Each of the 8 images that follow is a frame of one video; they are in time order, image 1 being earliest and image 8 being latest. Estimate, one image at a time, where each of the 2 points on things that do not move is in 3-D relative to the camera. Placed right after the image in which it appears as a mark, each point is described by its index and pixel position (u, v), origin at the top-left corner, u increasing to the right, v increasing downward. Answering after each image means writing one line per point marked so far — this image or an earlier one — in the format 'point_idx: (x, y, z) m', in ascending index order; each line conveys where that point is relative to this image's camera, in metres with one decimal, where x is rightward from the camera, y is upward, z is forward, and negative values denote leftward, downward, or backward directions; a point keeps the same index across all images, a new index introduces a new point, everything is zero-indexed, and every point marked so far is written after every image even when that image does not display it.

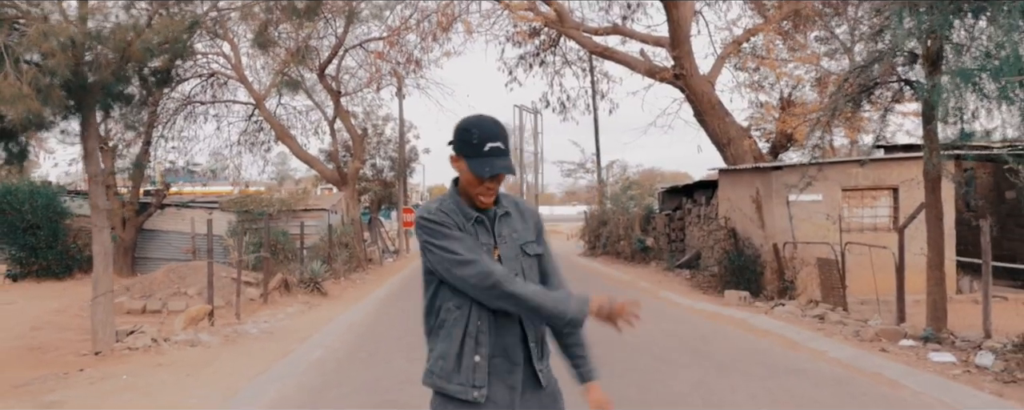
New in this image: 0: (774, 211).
0: (+4.7, -0.1, +16.1) m
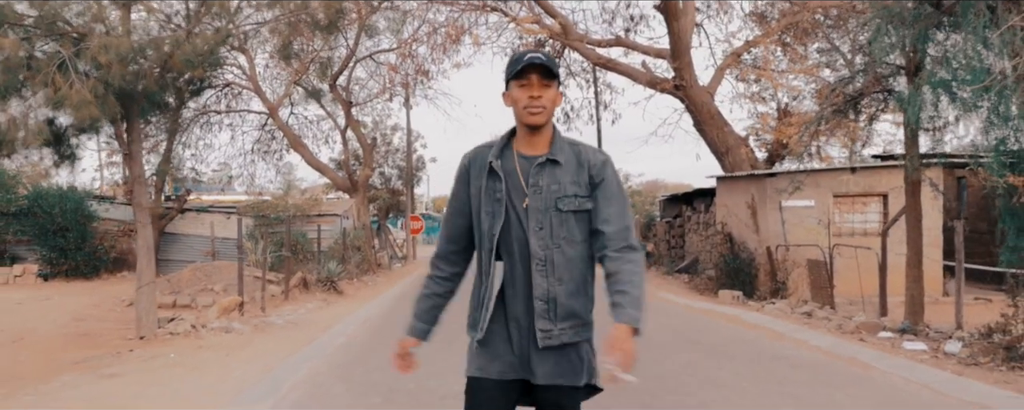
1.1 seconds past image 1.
0: (+4.9, -0.2, +17.0) m
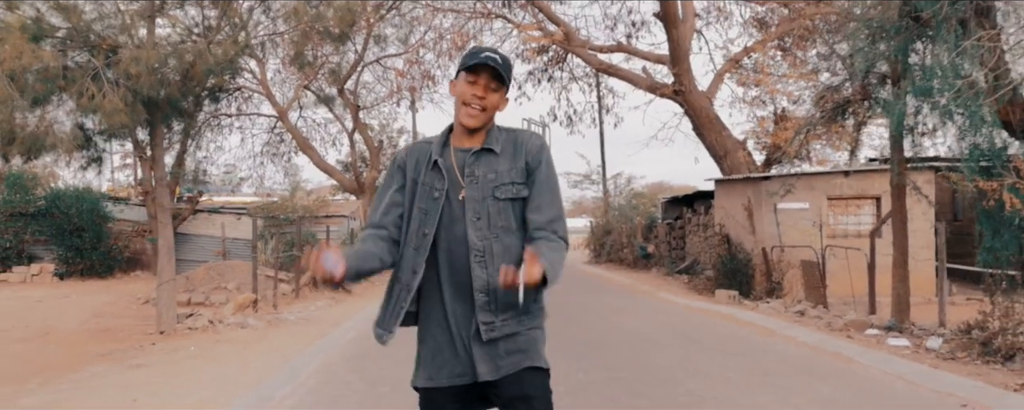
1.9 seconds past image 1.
0: (+4.9, -0.2, +17.5) m
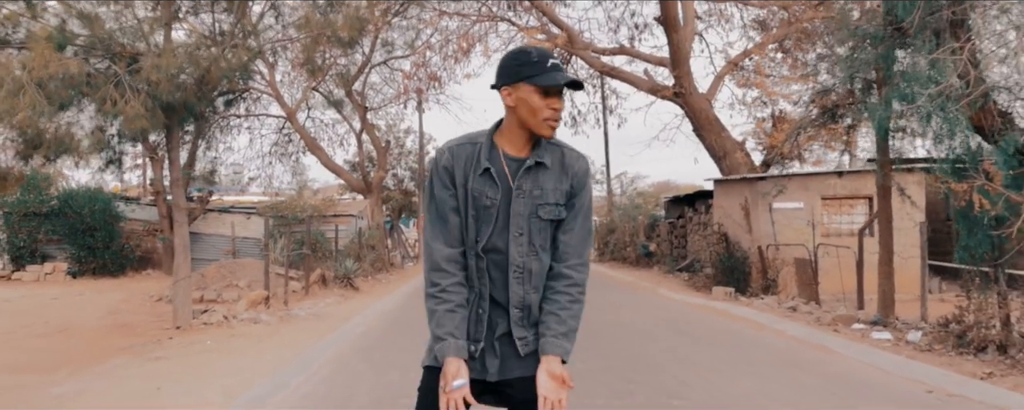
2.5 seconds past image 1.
0: (+5.0, -0.2, +18.0) m
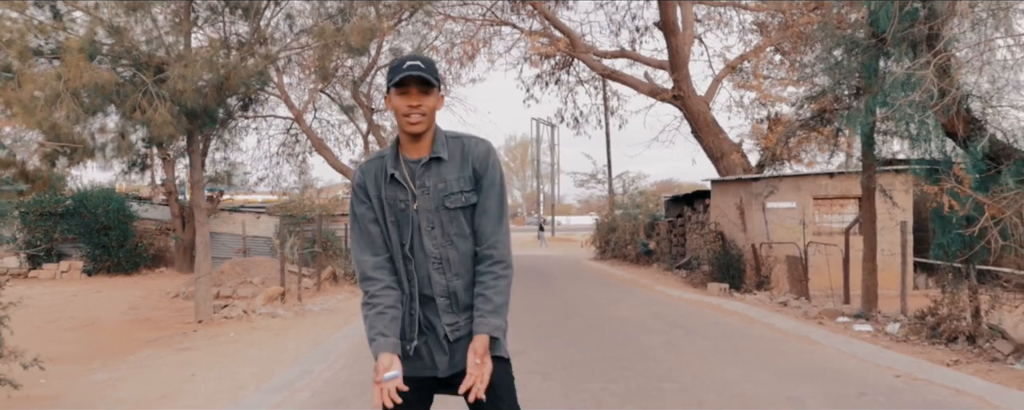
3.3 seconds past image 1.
0: (+5.1, -0.2, +18.6) m
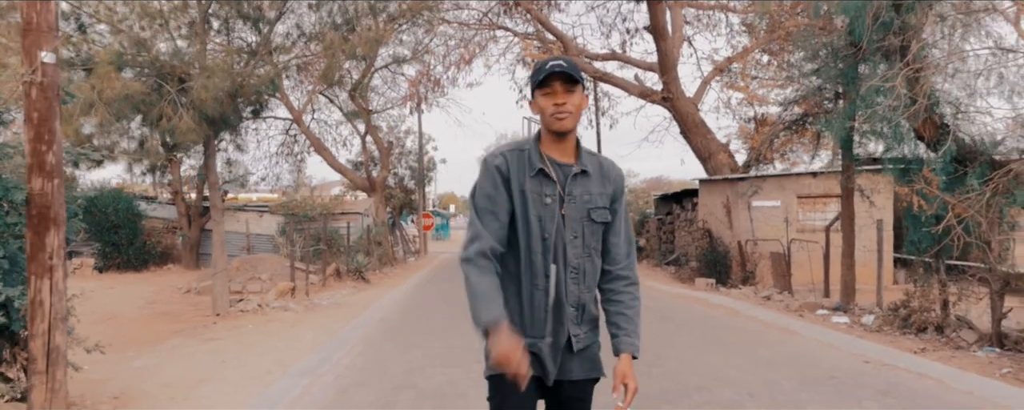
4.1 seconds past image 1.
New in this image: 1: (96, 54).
0: (+5.0, -0.2, +19.4) m
1: (-5.5, +2.0, +11.7) m
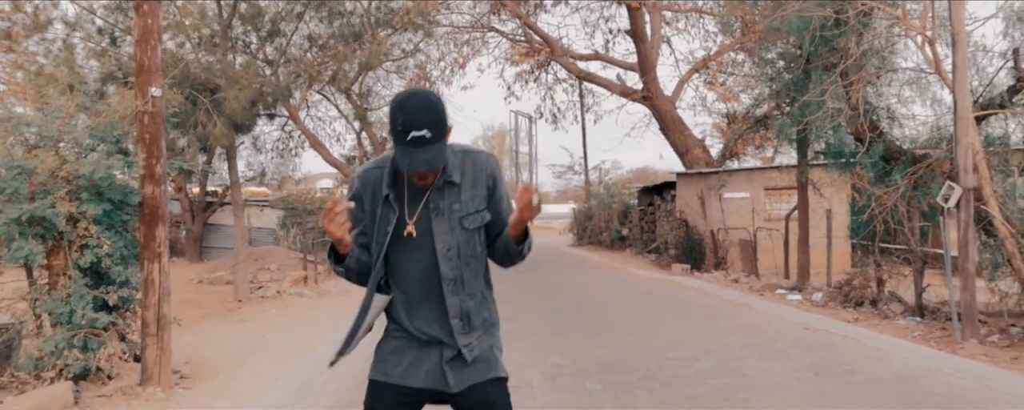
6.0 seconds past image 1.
0: (+4.8, 0.0, +21.2) m
1: (-5.6, +2.0, +13.2) m
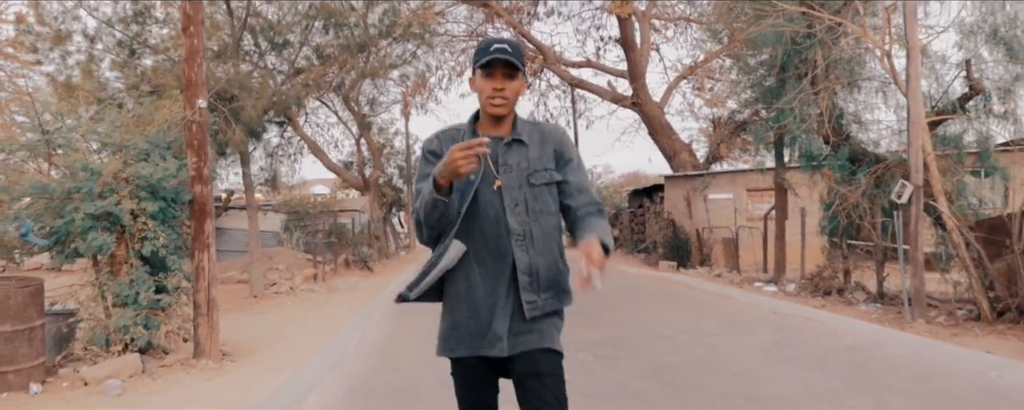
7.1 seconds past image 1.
0: (+4.7, 0.0, +22.3) m
1: (-5.7, +2.0, +14.3) m
